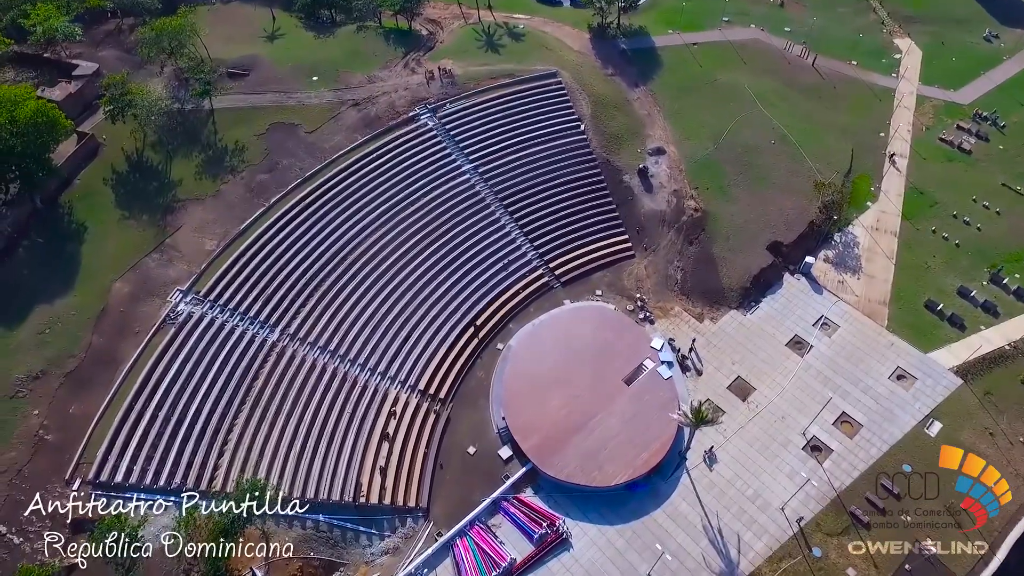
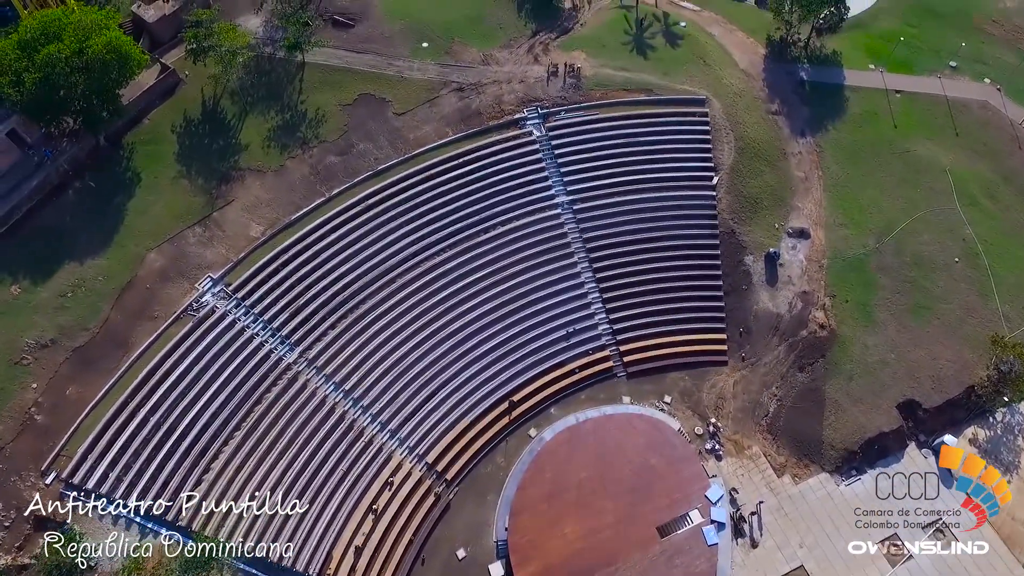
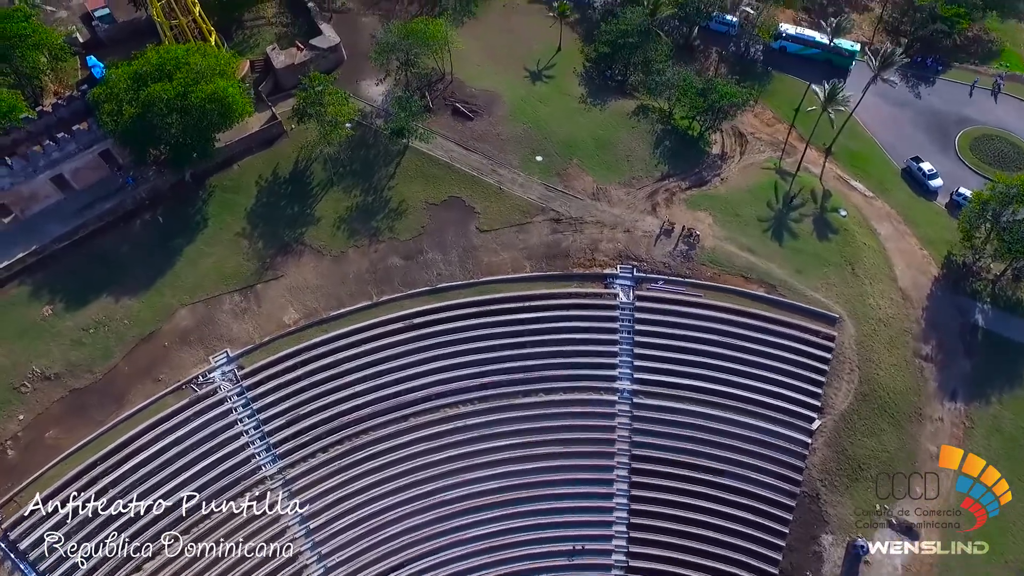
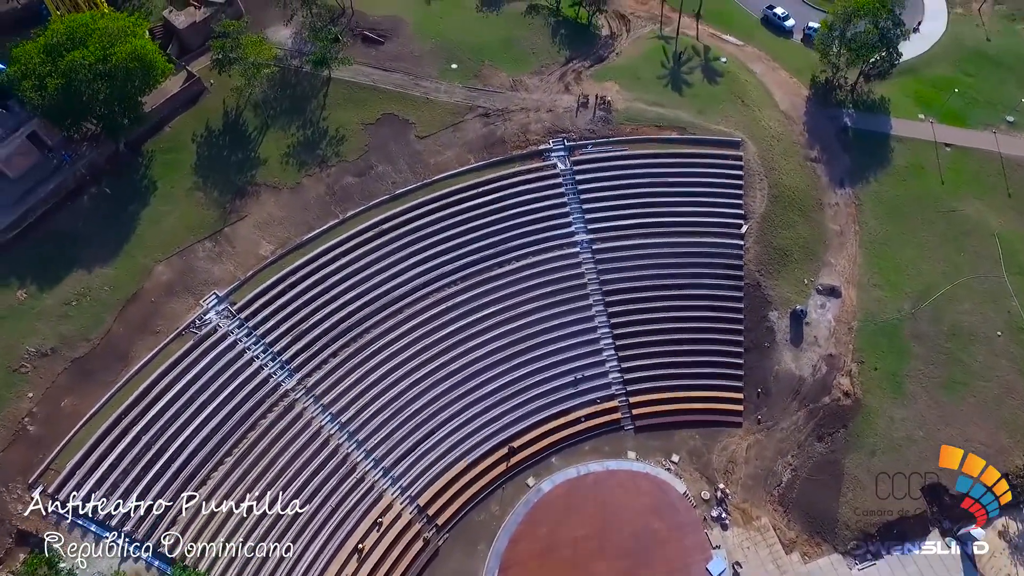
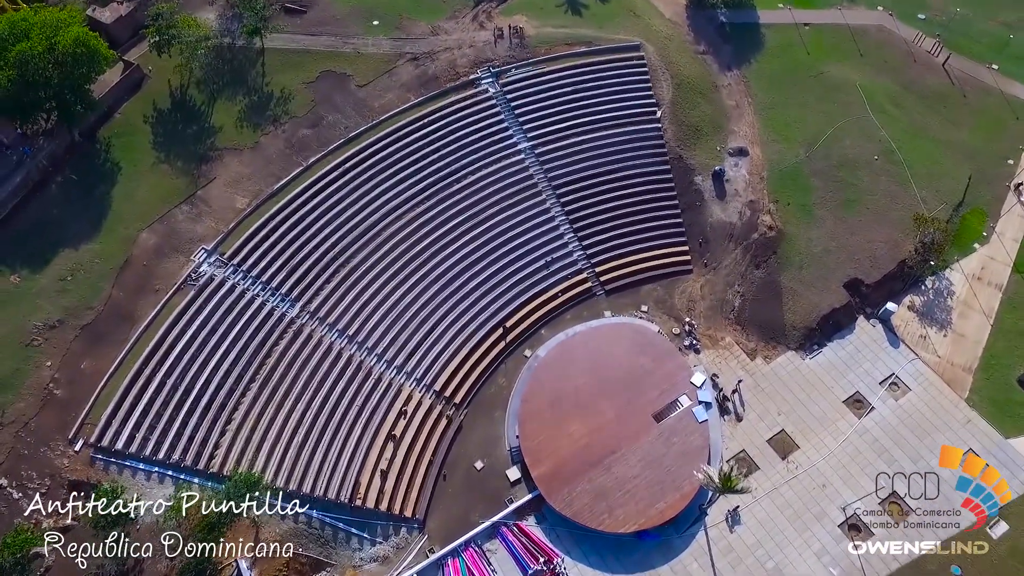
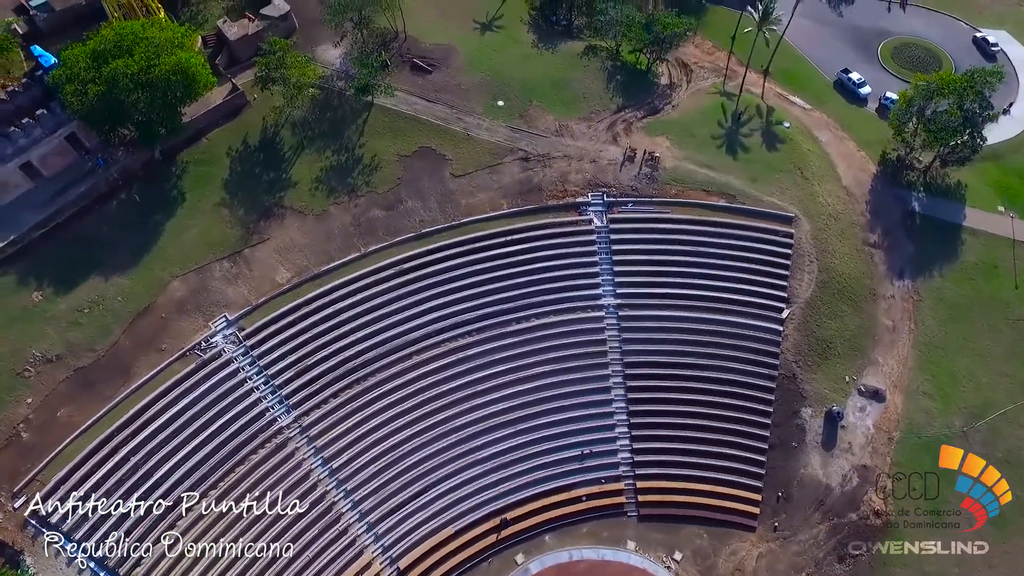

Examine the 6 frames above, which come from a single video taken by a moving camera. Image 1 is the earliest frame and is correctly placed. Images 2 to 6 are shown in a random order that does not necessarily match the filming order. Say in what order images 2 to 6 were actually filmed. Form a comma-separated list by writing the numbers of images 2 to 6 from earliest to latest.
5, 2, 4, 6, 3
